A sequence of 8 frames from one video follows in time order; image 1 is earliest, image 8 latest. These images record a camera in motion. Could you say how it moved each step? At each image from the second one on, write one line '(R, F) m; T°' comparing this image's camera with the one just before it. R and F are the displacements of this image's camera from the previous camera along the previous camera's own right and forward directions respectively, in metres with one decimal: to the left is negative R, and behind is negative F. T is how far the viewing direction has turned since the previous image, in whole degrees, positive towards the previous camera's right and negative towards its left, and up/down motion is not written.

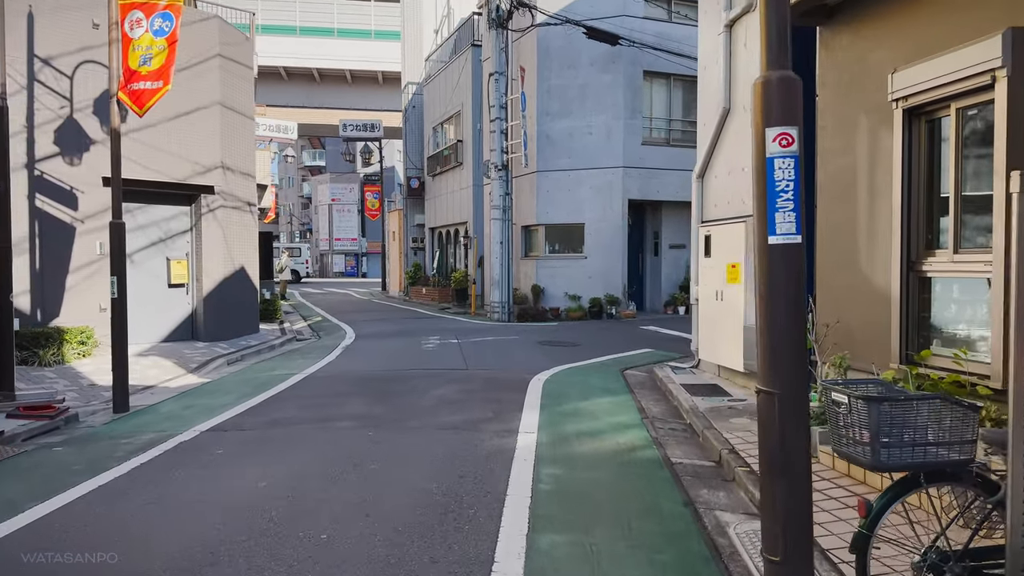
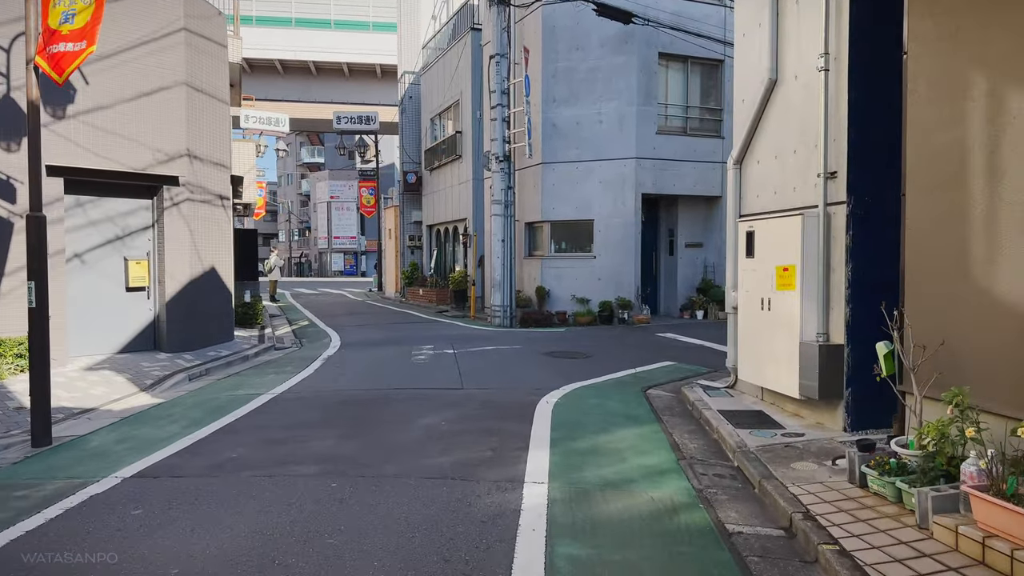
(0.0, +1.6) m; 0°
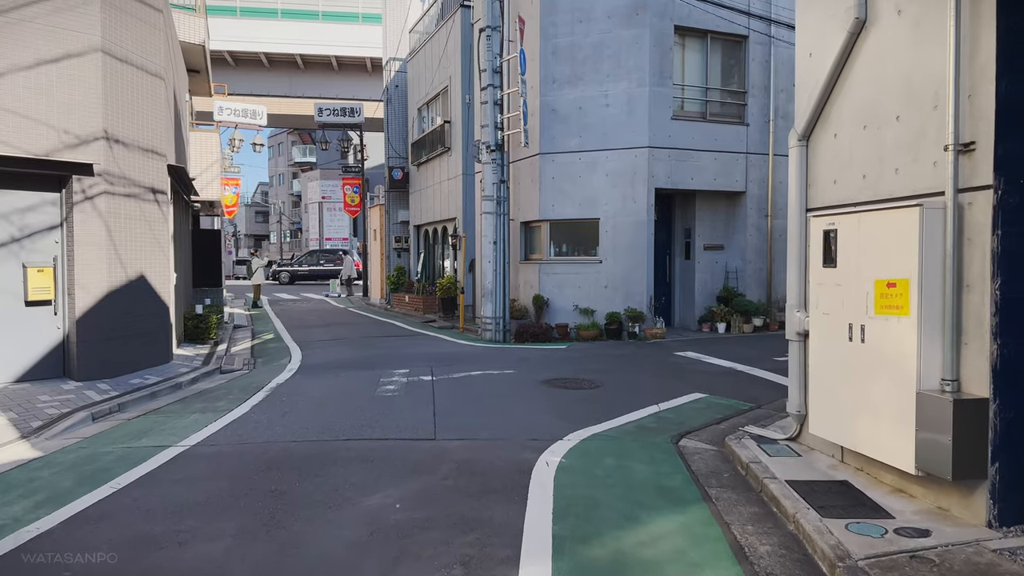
(+0.1, +2.2) m; 0°
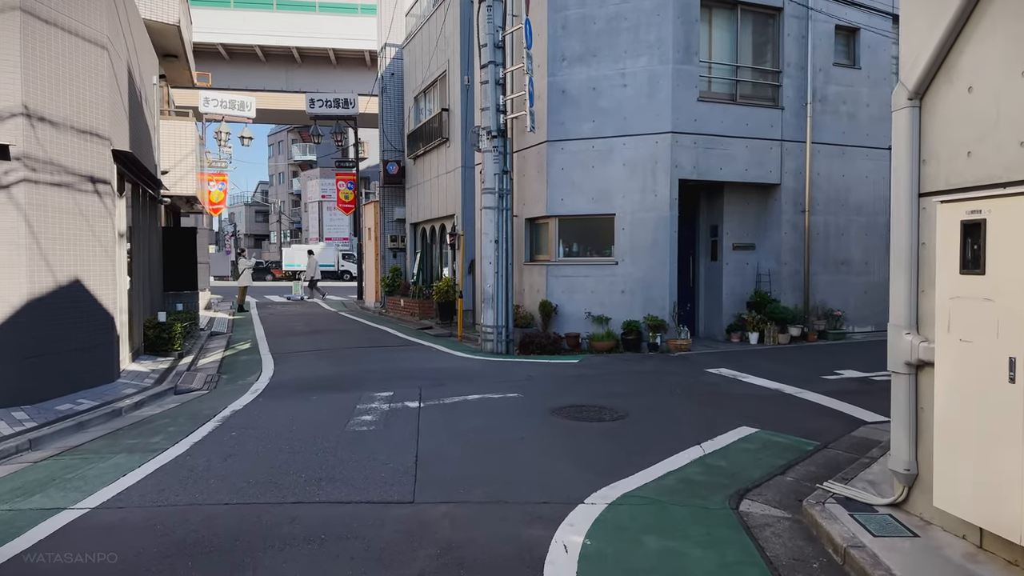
(0.0, +1.7) m; 0°
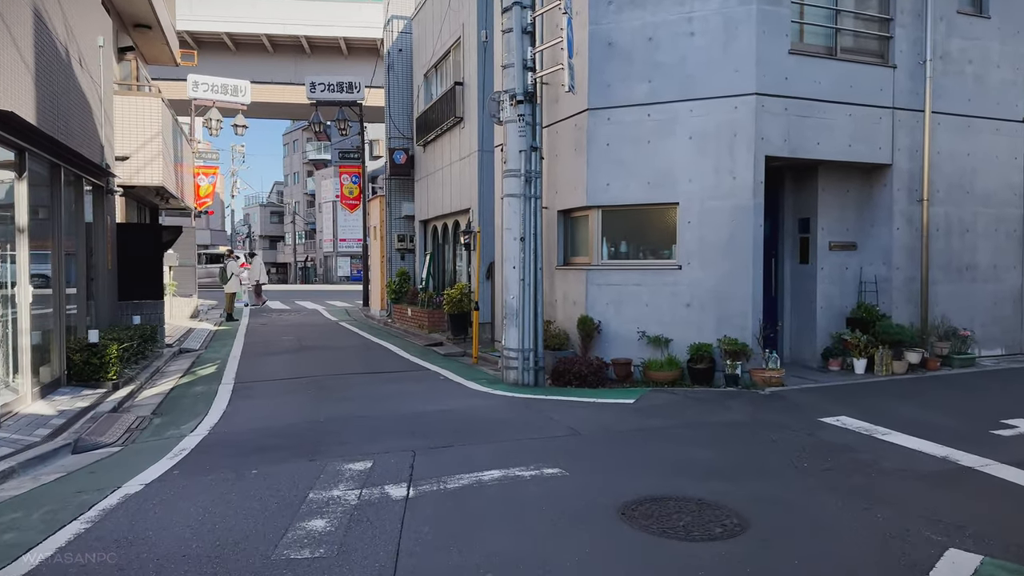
(-0.2, +3.0) m; -1°
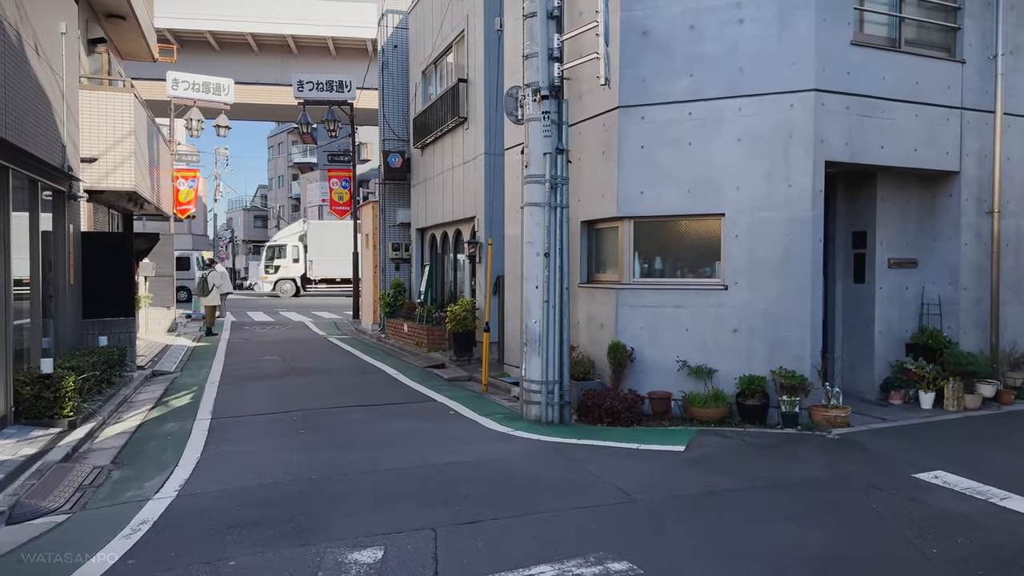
(-0.4, +1.3) m; +1°
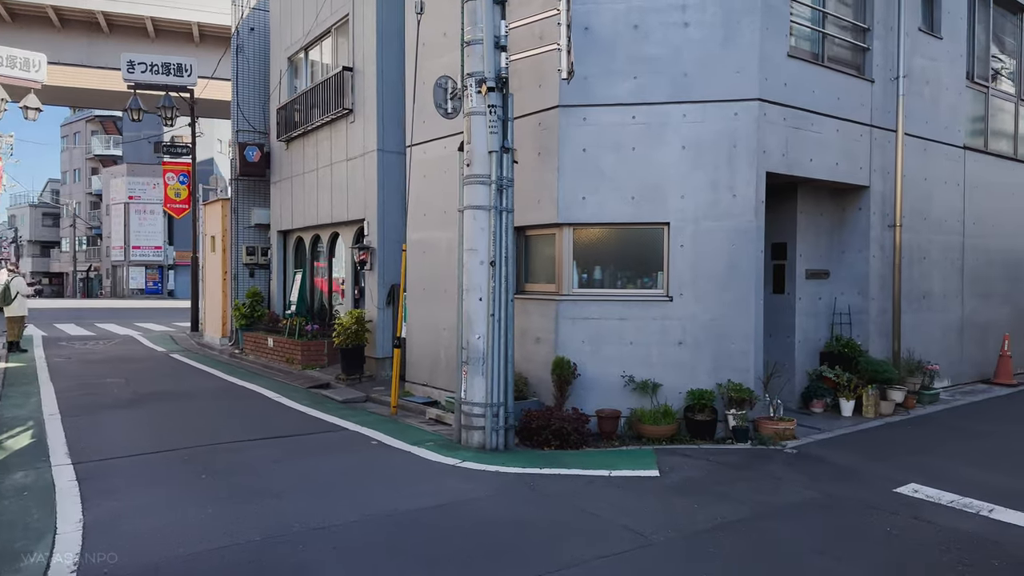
(-1.2, +0.9) m; +13°
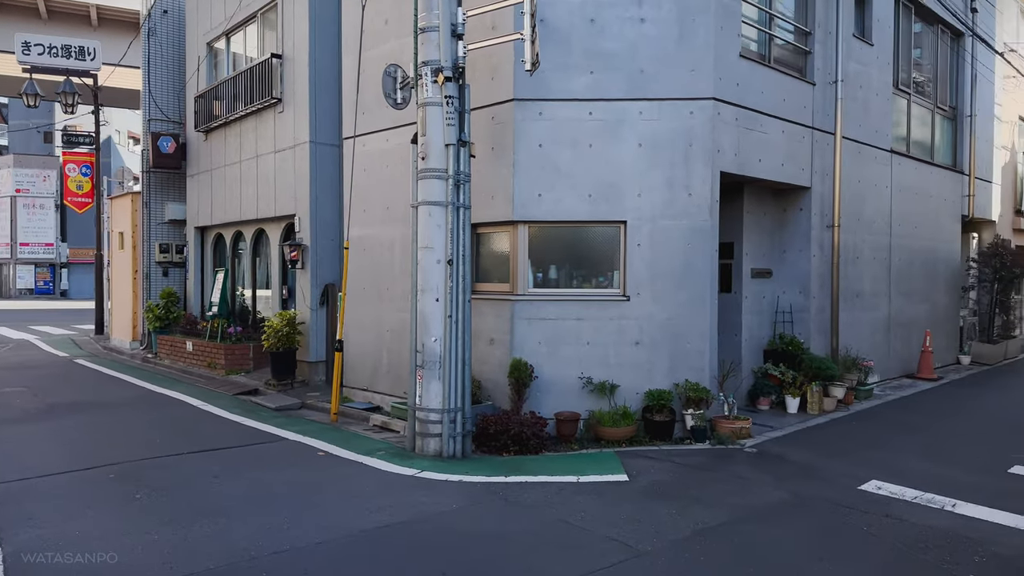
(-0.4, +0.3) m; +7°
